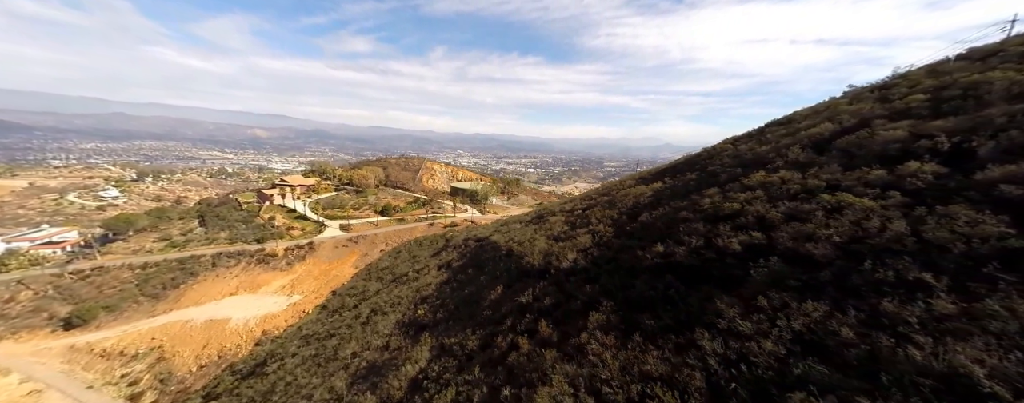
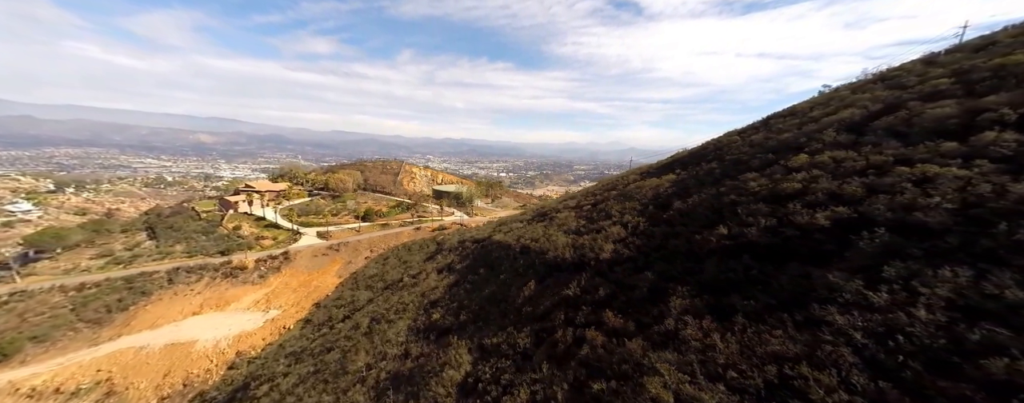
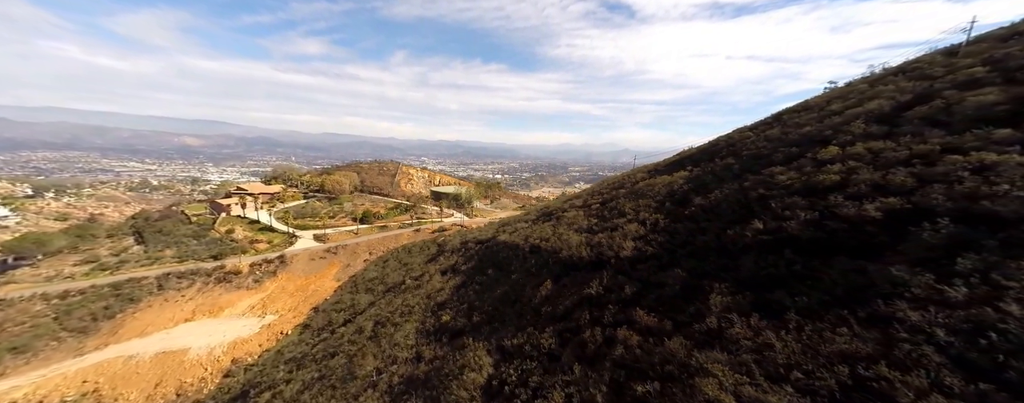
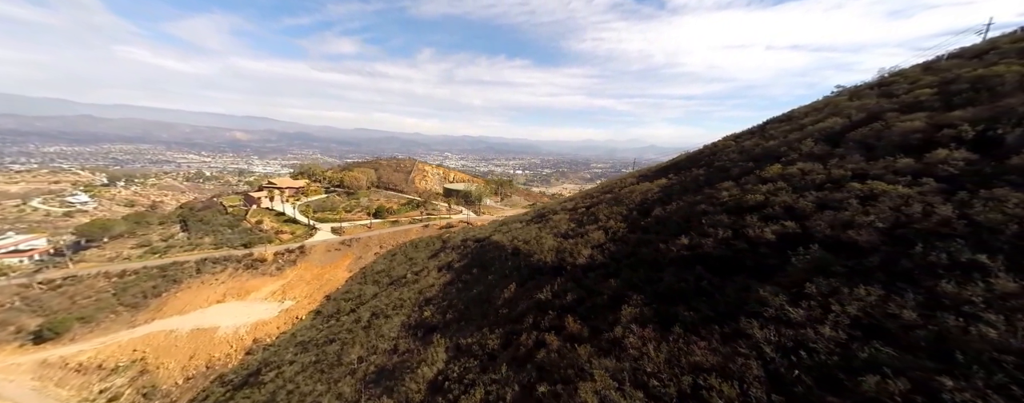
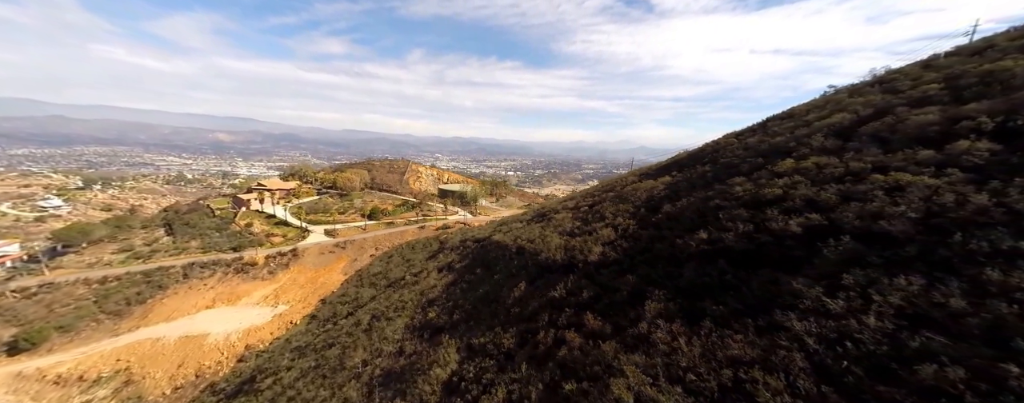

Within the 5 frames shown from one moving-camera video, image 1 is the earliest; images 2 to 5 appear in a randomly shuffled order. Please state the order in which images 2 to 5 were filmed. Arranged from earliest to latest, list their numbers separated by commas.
4, 5, 2, 3
